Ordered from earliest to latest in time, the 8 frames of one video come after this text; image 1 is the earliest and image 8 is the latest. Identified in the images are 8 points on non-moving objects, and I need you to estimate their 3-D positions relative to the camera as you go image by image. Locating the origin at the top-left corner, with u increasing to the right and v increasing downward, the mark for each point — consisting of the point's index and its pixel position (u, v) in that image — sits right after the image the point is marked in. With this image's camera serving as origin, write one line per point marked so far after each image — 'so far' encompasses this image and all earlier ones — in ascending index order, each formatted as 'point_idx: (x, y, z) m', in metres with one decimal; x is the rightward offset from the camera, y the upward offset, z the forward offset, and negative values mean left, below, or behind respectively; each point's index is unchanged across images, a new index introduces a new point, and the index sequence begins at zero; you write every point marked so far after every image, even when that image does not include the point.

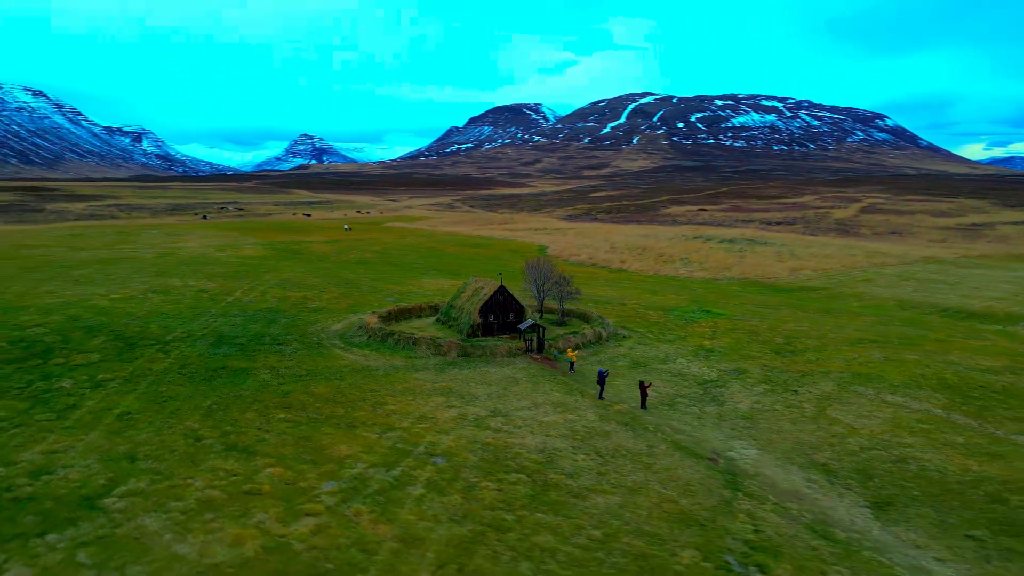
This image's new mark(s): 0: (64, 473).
0: (-10.9, -4.4, +18.0) m
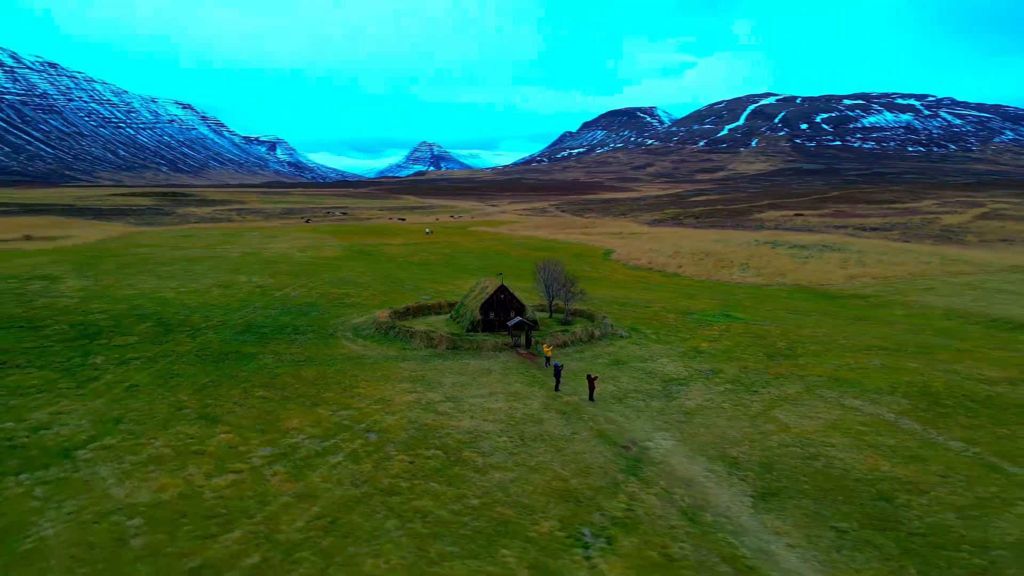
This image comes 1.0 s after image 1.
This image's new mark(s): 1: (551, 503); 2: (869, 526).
0: (-13.2, -4.0, +21.7) m
1: (+0.8, -5.2, +18.2) m
2: (+8.1, -5.5, +17.4) m
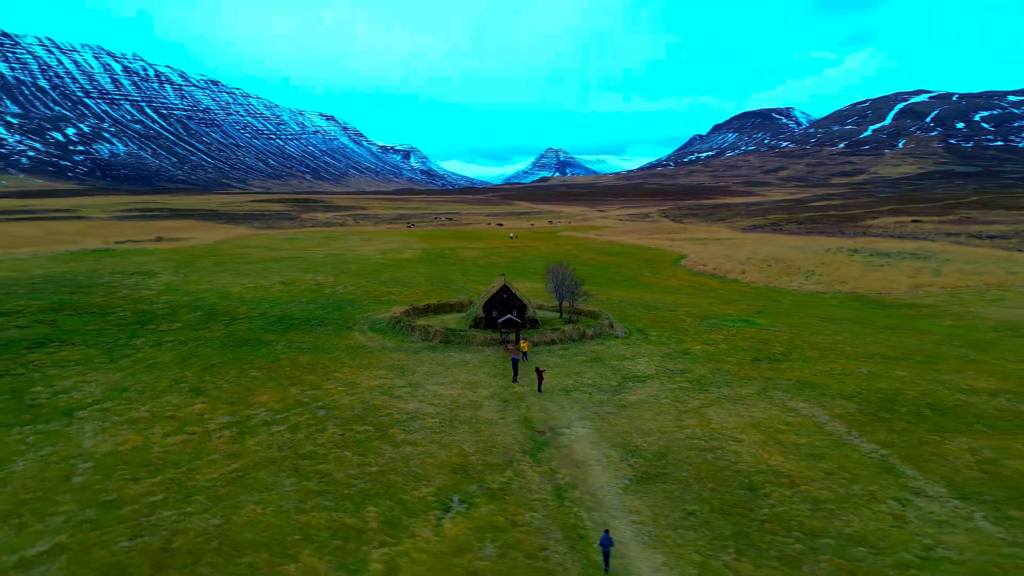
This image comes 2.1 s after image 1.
0: (-15.3, -3.7, +26.2) m
1: (-2.1, -5.0, +20.5) m
2: (+5.0, -5.5, +18.5) m
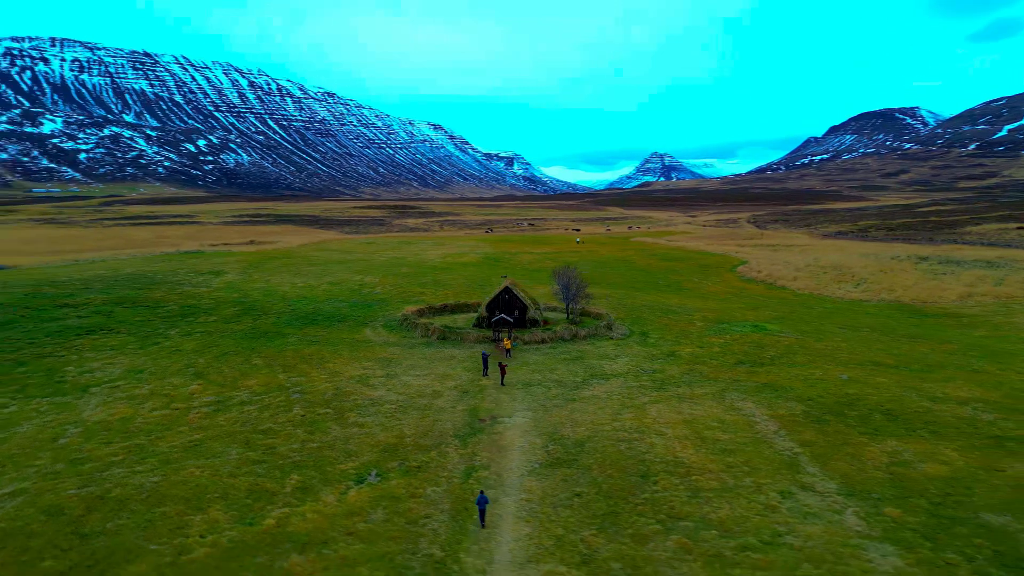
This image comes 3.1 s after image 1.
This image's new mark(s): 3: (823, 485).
0: (-16.7, -3.4, +30.3) m
1: (-4.4, -4.9, +22.8) m
2: (+2.4, -5.4, +19.9) m
3: (+8.2, -5.2, +20.0) m
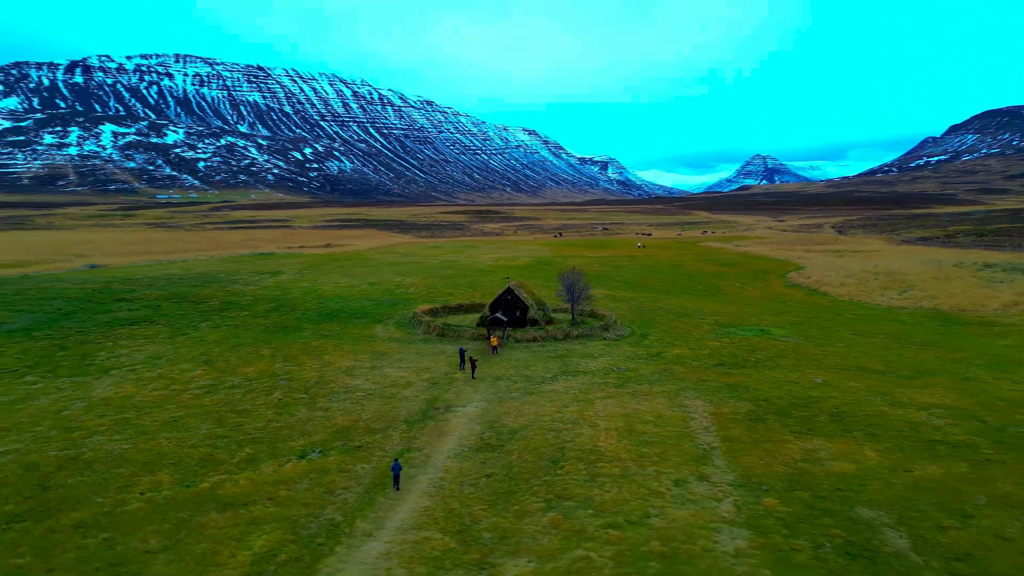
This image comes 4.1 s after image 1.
0: (-17.7, -3.2, +34.2) m
1: (-6.4, -4.8, +25.3) m
2: (-0.1, -5.4, +21.5) m
3: (+5.8, -5.3, +21.0) m
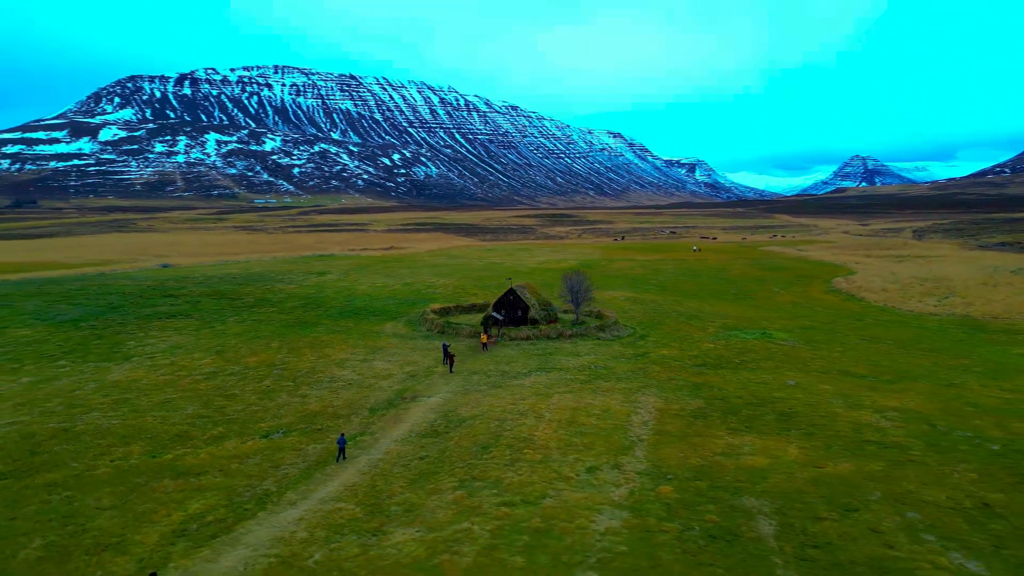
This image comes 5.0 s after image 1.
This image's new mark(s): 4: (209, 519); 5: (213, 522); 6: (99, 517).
0: (-18.4, -3.0, +37.8) m
1: (-8.1, -4.7, +27.7) m
2: (-2.2, -5.3, +23.3) m
3: (+3.5, -5.2, +22.1) m
4: (-7.9, -6.0, +19.4) m
5: (-7.7, -6.0, +19.3) m
6: (-10.6, -5.9, +19.2) m
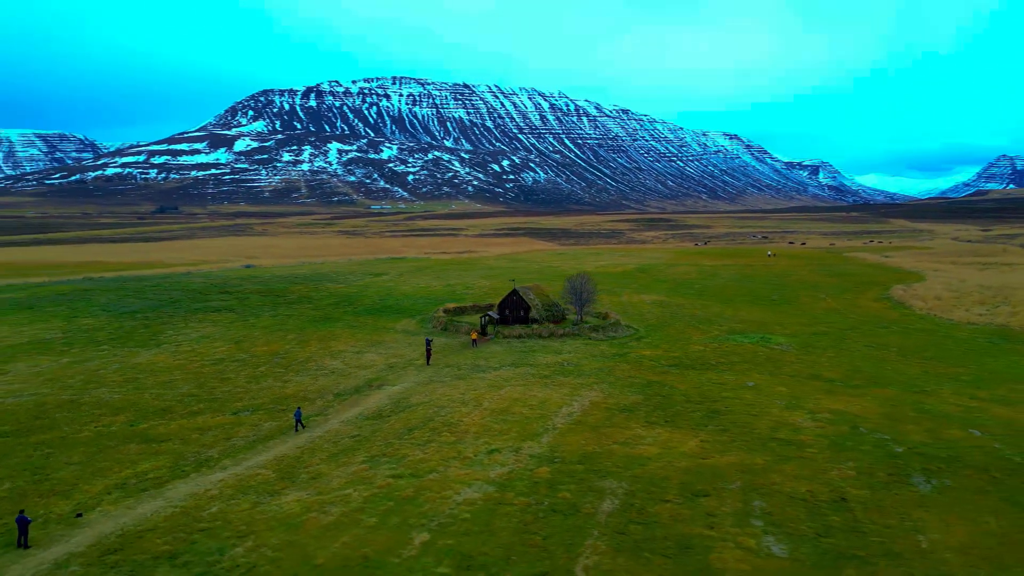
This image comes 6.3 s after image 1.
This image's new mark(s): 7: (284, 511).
0: (-18.9, -2.8, +42.7) m
1: (-10.2, -4.5, +31.2) m
2: (-5.0, -5.2, +26.0) m
3: (+0.6, -5.2, +24.0) m
4: (-11.1, -5.7, +22.9) m
5: (-11.0, -5.8, +22.8) m
6: (-13.8, -5.6, +23.1) m
7: (-6.0, -5.9, +19.8) m
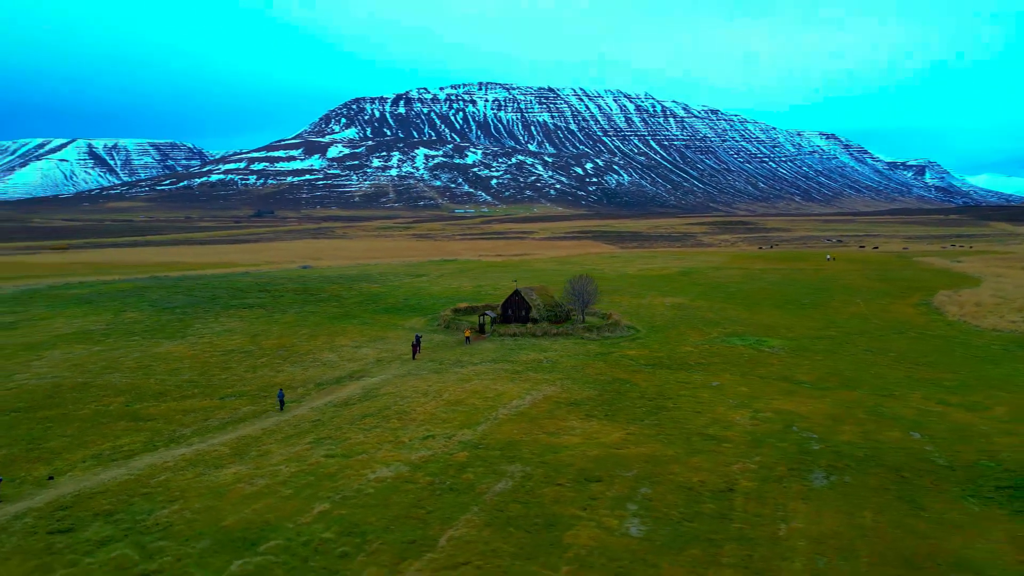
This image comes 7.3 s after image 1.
0: (-18.9, -2.6, +46.5) m
1: (-11.6, -4.4, +34.1) m
2: (-7.0, -5.1, +28.4) m
3: (-1.7, -5.1, +25.7) m
4: (-13.4, -5.6, +26.0) m
5: (-13.3, -5.6, +25.8) m
6: (-16.1, -5.4, +26.4) m
7: (-8.7, -5.7, +22.3) m
